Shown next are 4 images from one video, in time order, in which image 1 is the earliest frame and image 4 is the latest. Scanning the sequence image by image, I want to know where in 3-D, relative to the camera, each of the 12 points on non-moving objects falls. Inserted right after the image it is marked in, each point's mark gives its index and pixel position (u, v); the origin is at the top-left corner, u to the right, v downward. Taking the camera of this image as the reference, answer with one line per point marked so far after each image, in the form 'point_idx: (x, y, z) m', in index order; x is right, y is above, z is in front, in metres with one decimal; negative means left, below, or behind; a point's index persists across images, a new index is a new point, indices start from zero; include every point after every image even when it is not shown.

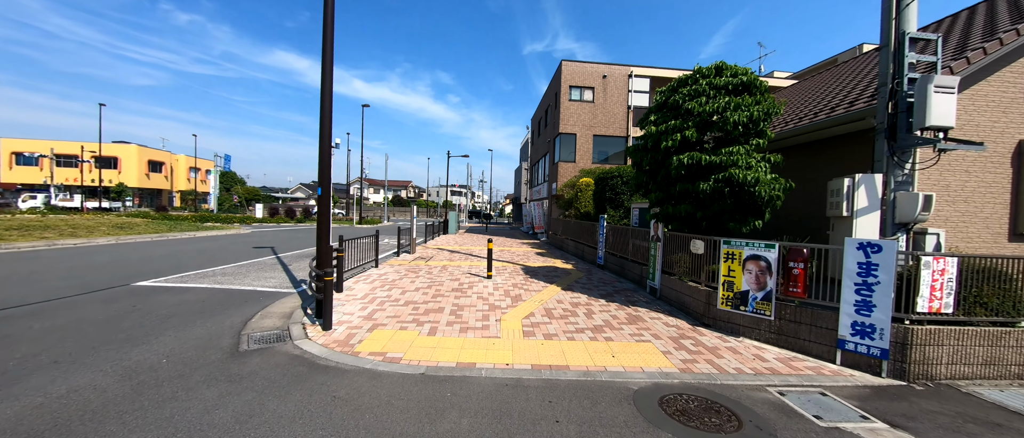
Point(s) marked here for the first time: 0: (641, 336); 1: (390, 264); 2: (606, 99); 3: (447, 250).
0: (+2.1, -1.9, +4.7) m
1: (-3.8, -1.4, +9.1) m
2: (+5.6, +7.1, +17.6) m
3: (-2.7, -1.3, +12.4) m
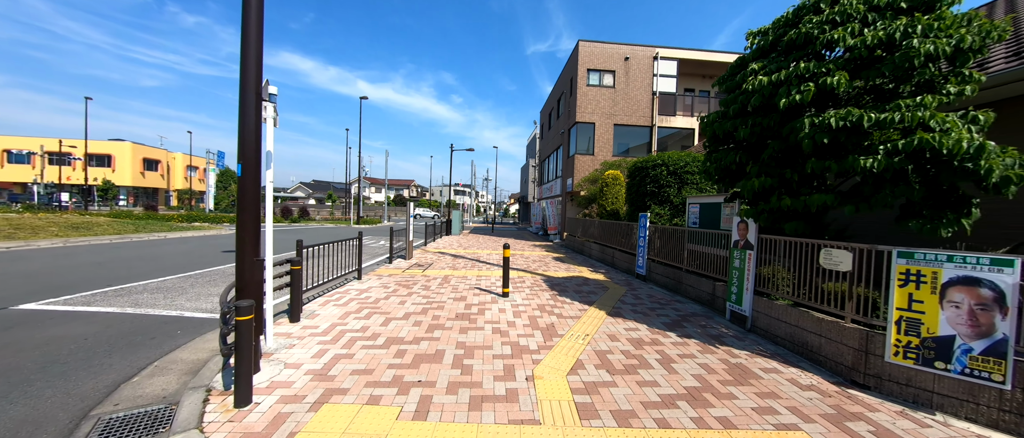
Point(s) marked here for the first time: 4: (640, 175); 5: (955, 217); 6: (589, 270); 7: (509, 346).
0: (+2.5, -1.8, +2.8) m
1: (-3.3, -1.4, +7.3) m
2: (+6.1, +7.1, +15.7) m
3: (-2.2, -1.3, +10.5) m
4: (+3.6, +1.2, +8.4) m
5: (+4.4, 0.0, +3.0) m
6: (+2.2, -1.5, +8.6) m
7: (0.0, -1.6, +3.8) m
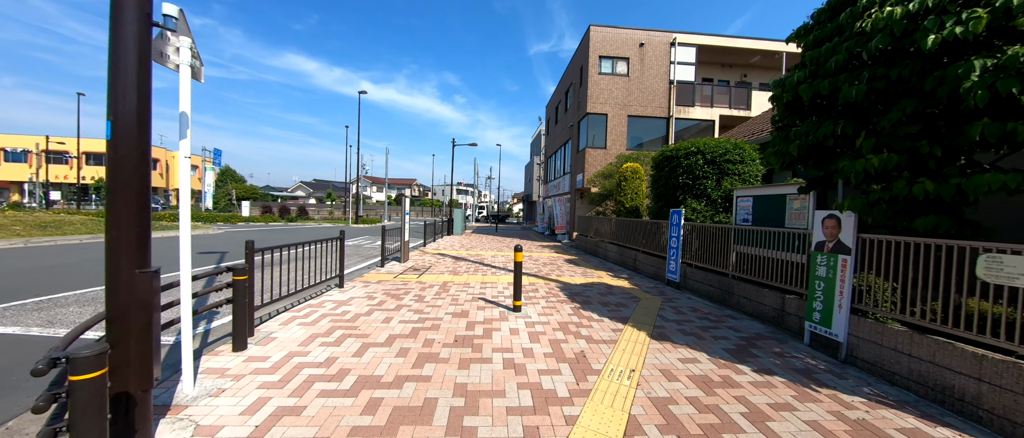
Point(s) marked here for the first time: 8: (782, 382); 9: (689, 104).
0: (+2.7, -1.8, +1.7) m
1: (-3.1, -1.3, +6.2) m
2: (+6.4, +7.2, +14.5) m
3: (-2.0, -1.2, +9.5) m
4: (+3.8, +1.3, +7.3) m
5: (+4.6, +0.1, +1.8) m
6: (+2.4, -1.4, +7.4) m
7: (+0.1, -1.6, +2.7) m
8: (+2.7, -1.7, +3.1) m
9: (+8.8, +5.7, +14.8) m
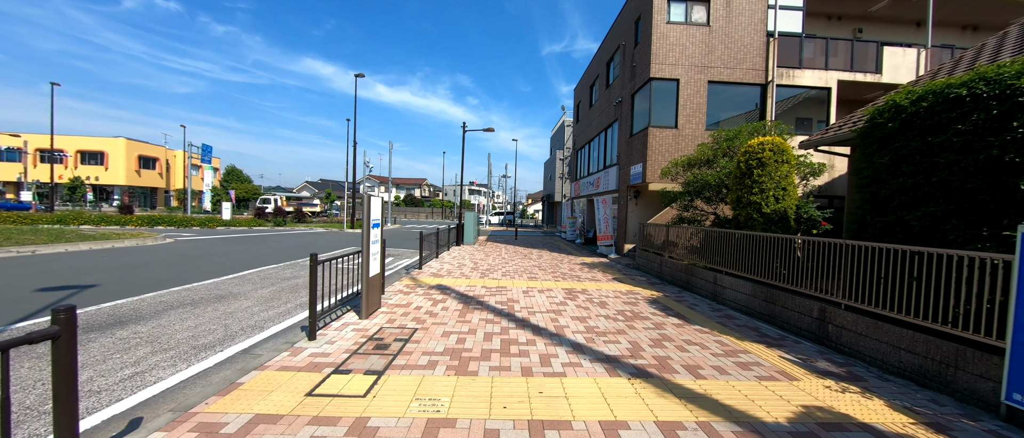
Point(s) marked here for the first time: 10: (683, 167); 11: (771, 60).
0: (+3.3, -2.0, -2.4) m
1: (-2.3, -1.5, +2.3) m
2: (+7.5, +6.9, +10.3) m
3: (-1.1, -1.5, +5.5) m
4: (+4.6, +1.0, +3.1) m
5: (+5.2, -0.2, -2.4) m
6: (+3.3, -1.7, +3.3) m
7: (+0.8, -1.8, -1.3) m
8: (+3.4, -1.9, -1.1) m
9: (+9.9, +5.4, +10.4) m
10: (+4.6, +1.4, +8.1) m
11: (+8.8, +5.4, +10.1) m
